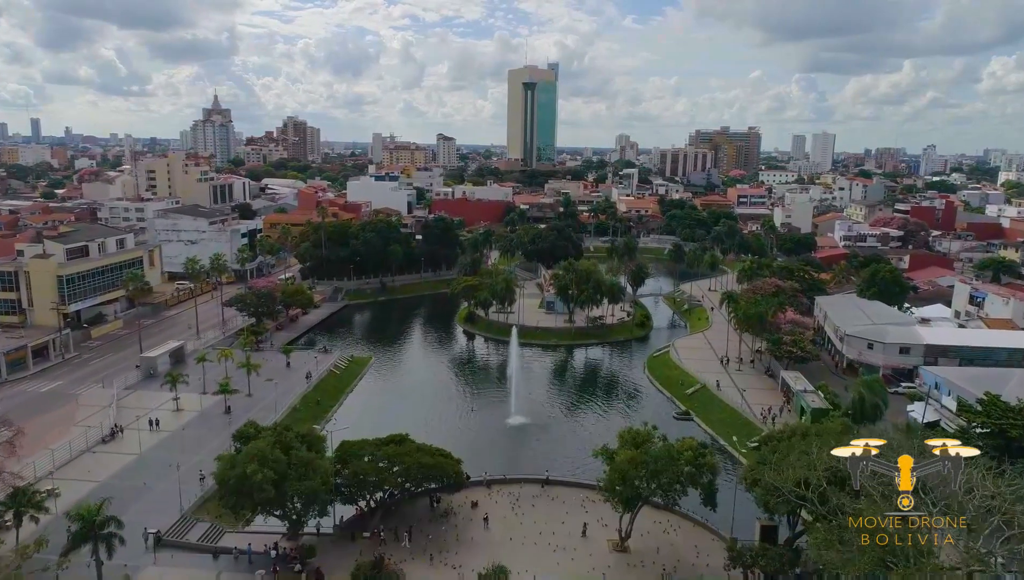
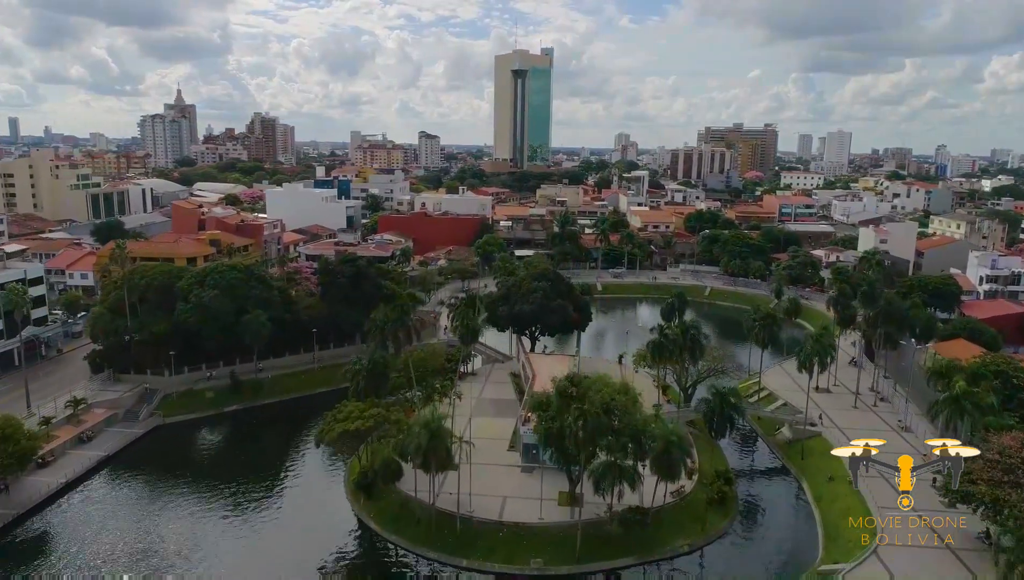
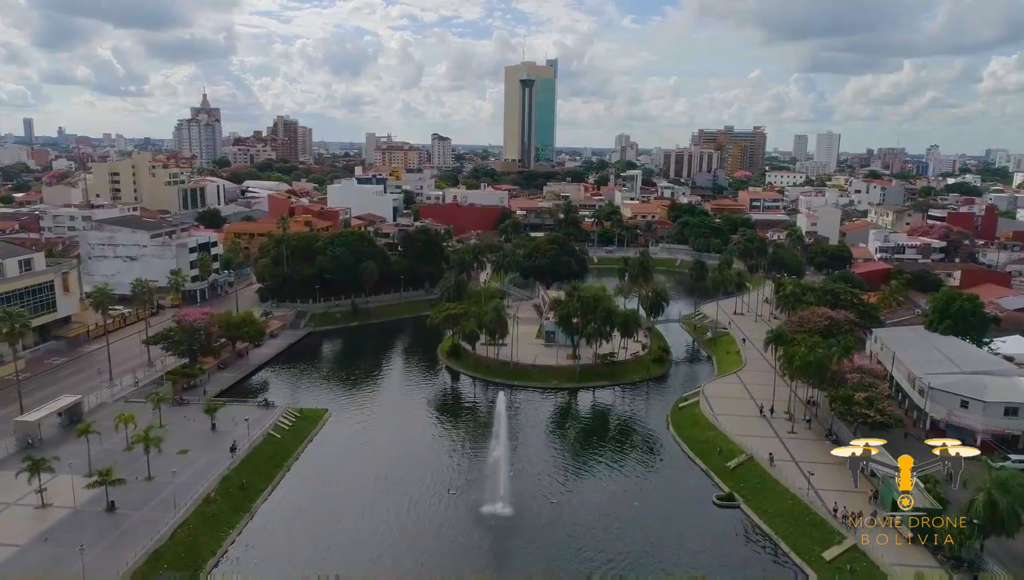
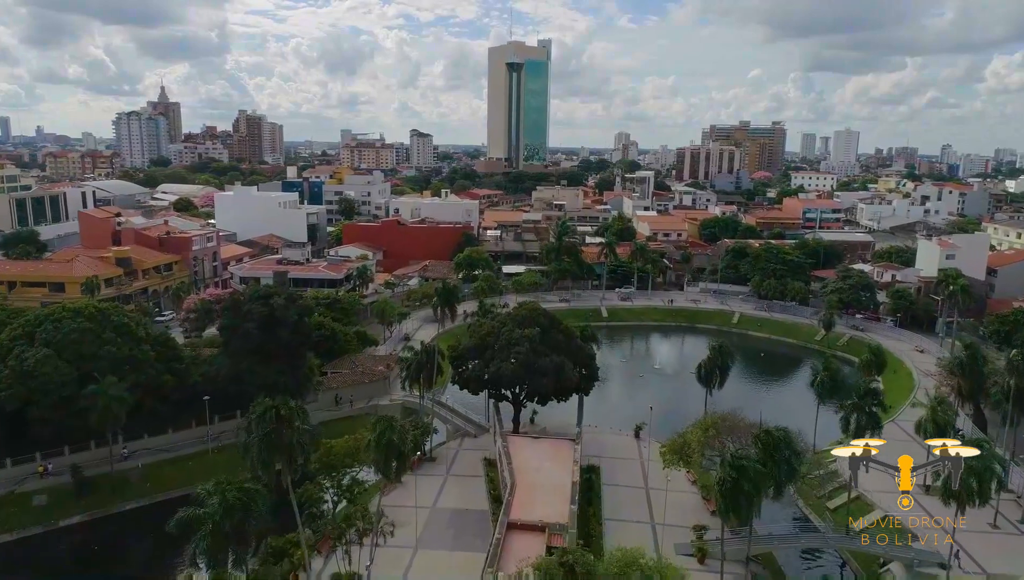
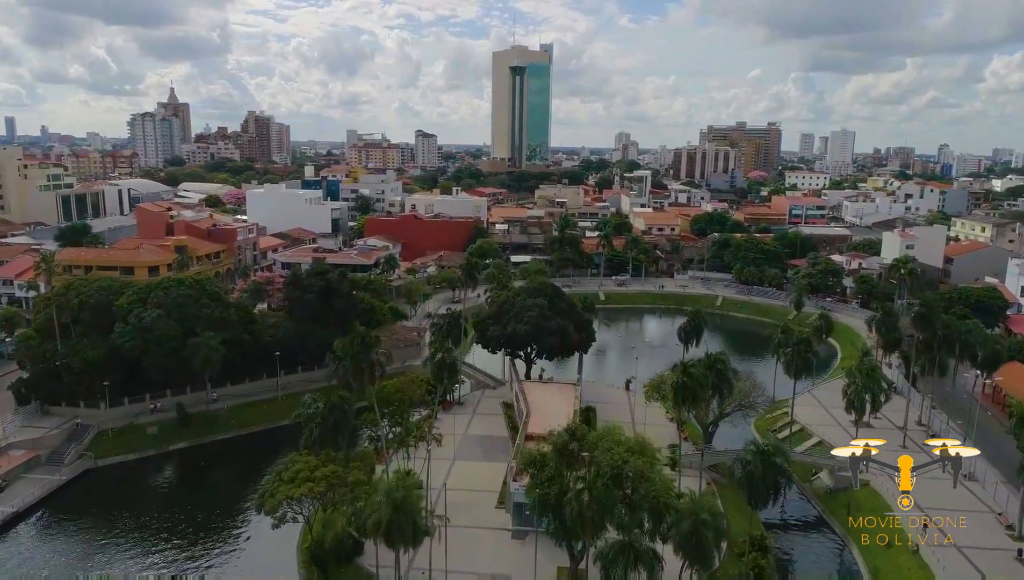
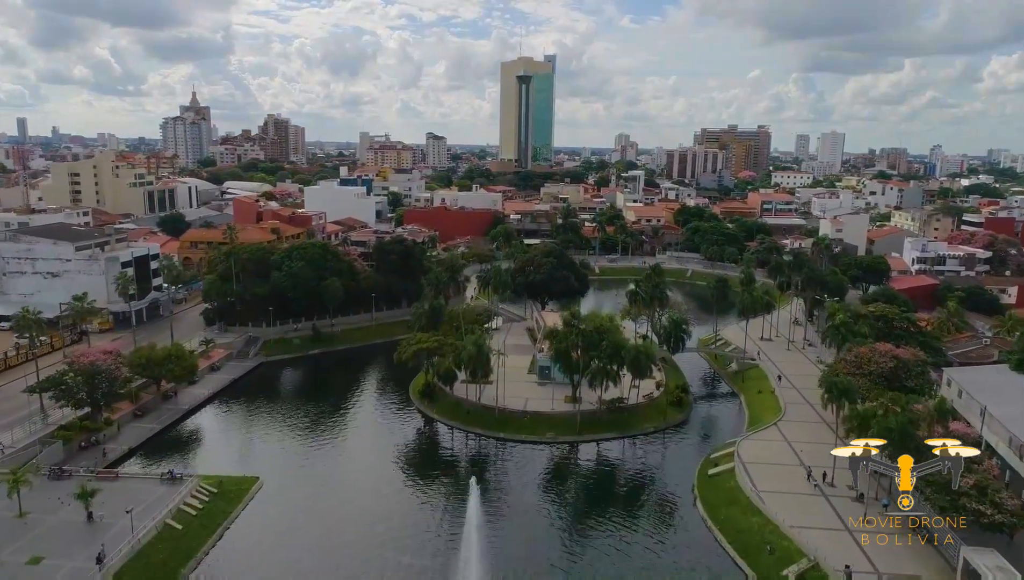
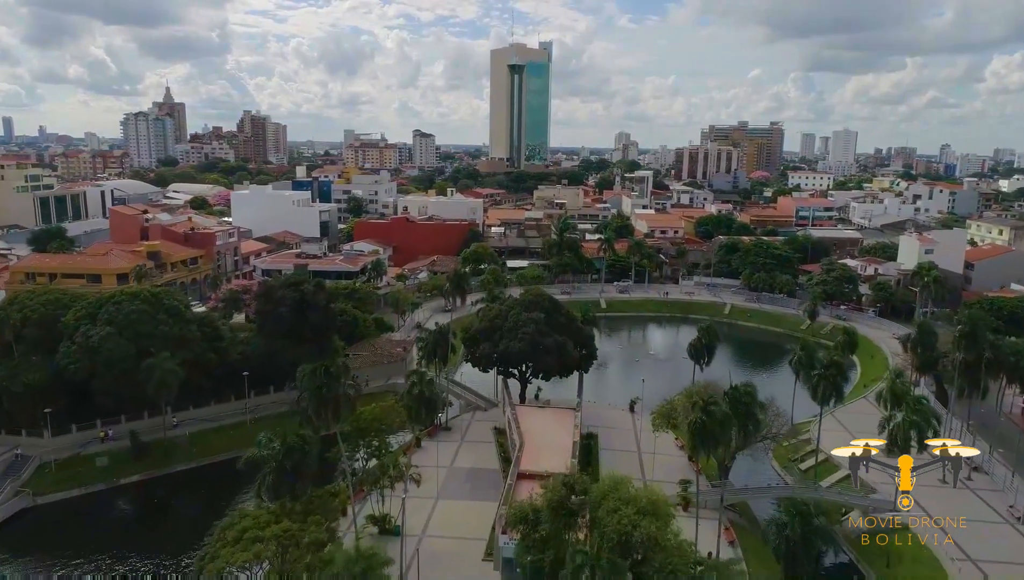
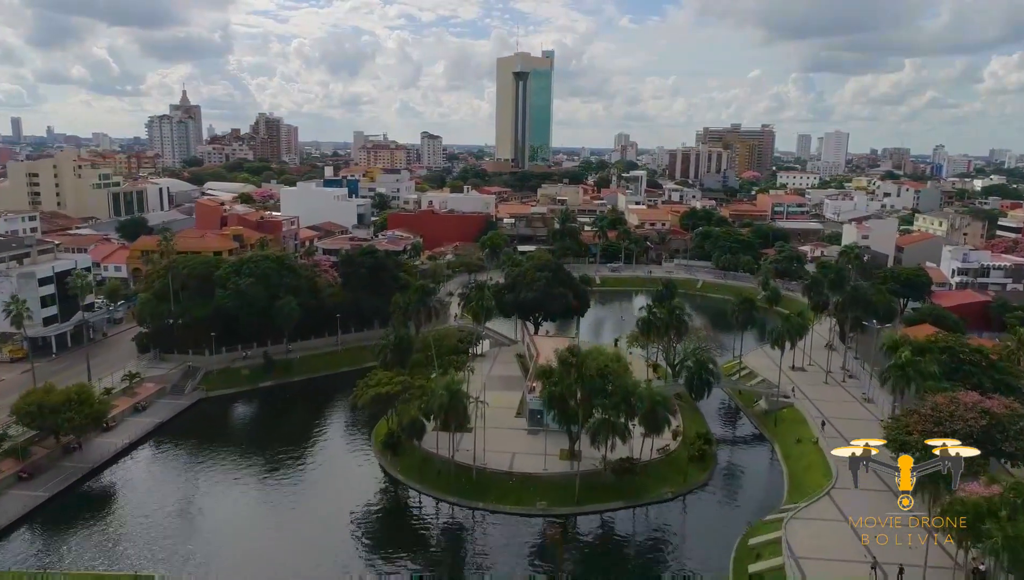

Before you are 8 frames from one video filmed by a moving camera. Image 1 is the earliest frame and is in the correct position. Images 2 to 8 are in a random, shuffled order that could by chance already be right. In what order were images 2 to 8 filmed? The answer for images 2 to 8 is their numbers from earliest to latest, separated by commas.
3, 6, 8, 2, 5, 7, 4
